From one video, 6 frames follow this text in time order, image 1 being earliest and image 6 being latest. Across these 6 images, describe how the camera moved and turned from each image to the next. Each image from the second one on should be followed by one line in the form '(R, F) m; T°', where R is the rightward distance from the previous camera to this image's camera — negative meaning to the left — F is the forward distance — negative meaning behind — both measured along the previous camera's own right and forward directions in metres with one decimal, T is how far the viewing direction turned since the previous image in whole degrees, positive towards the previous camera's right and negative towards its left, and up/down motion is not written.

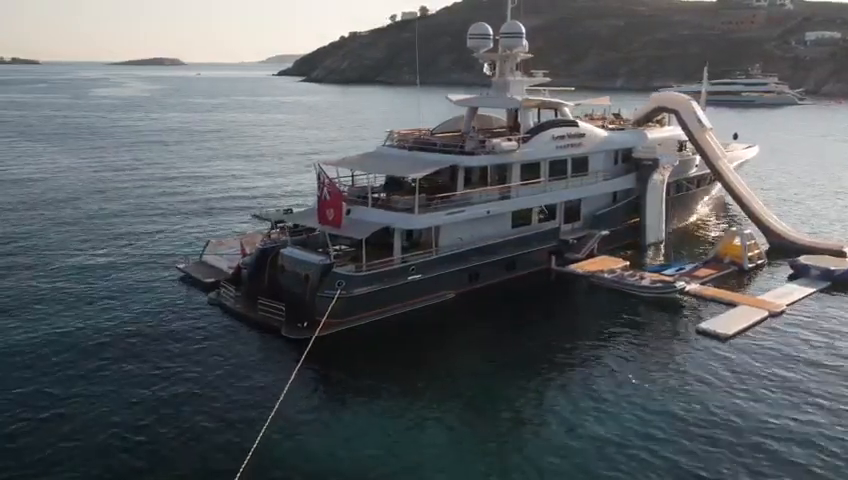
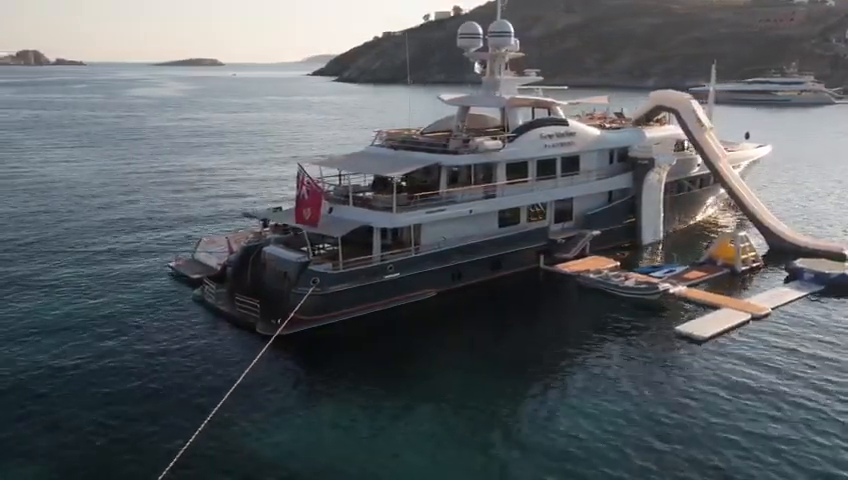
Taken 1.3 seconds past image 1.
(+2.1, 0.0) m; -3°
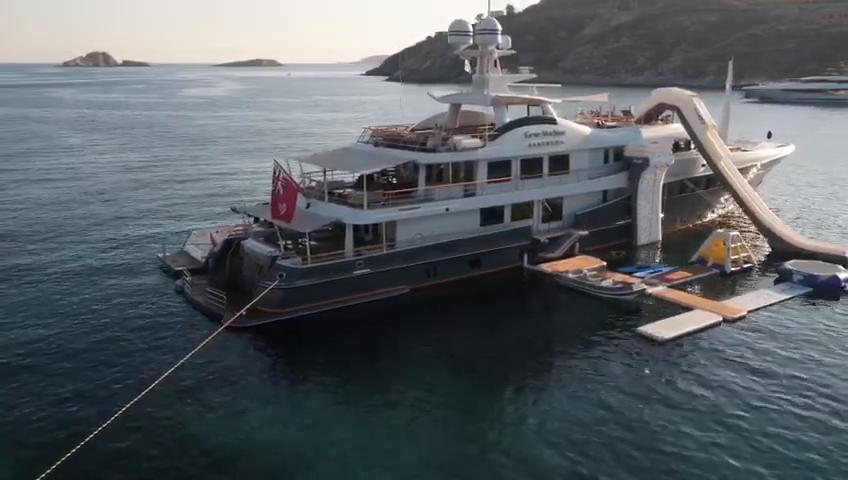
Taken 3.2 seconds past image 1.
(+3.2, -0.1) m; -4°
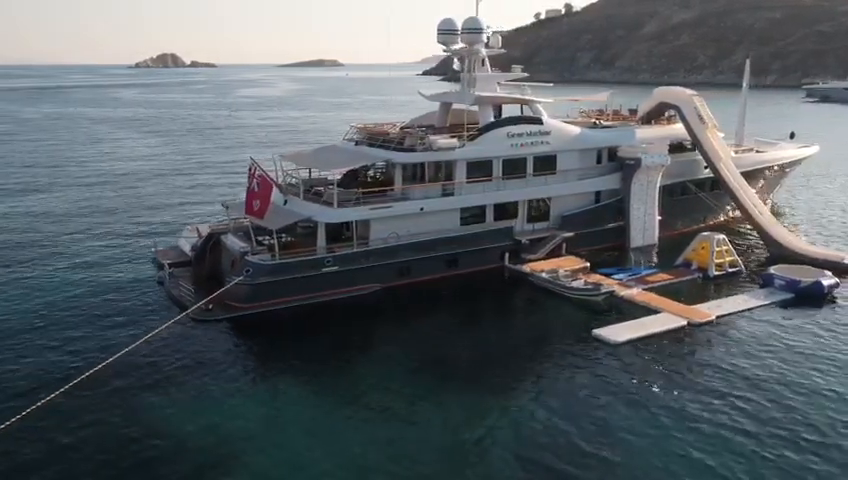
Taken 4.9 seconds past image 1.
(+3.5, -0.1) m; -5°
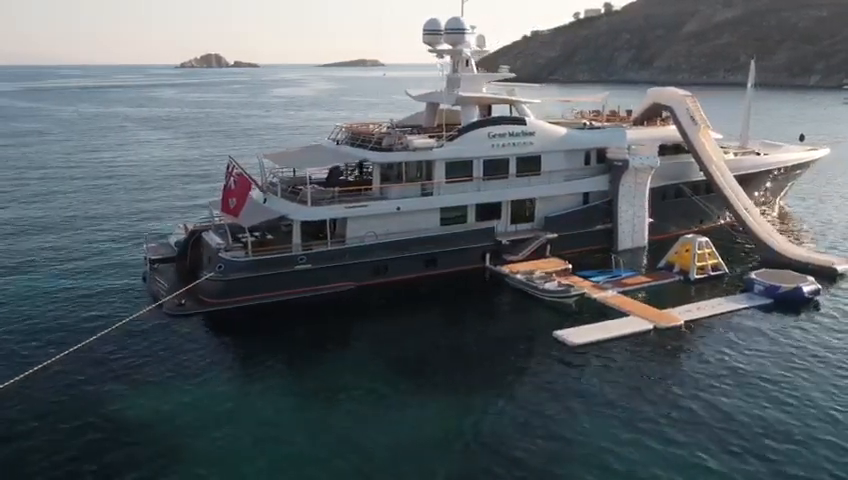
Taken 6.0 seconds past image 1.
(+2.6, -0.1) m; -3°
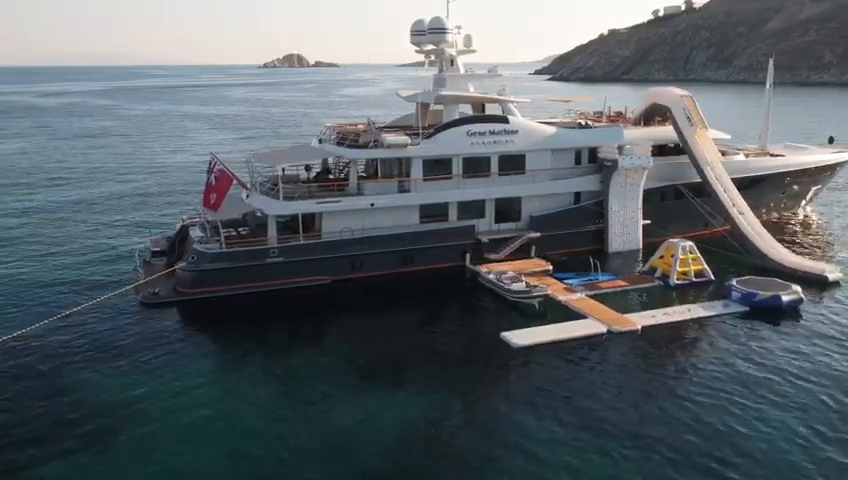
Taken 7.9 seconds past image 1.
(+4.2, -0.1) m; -6°
